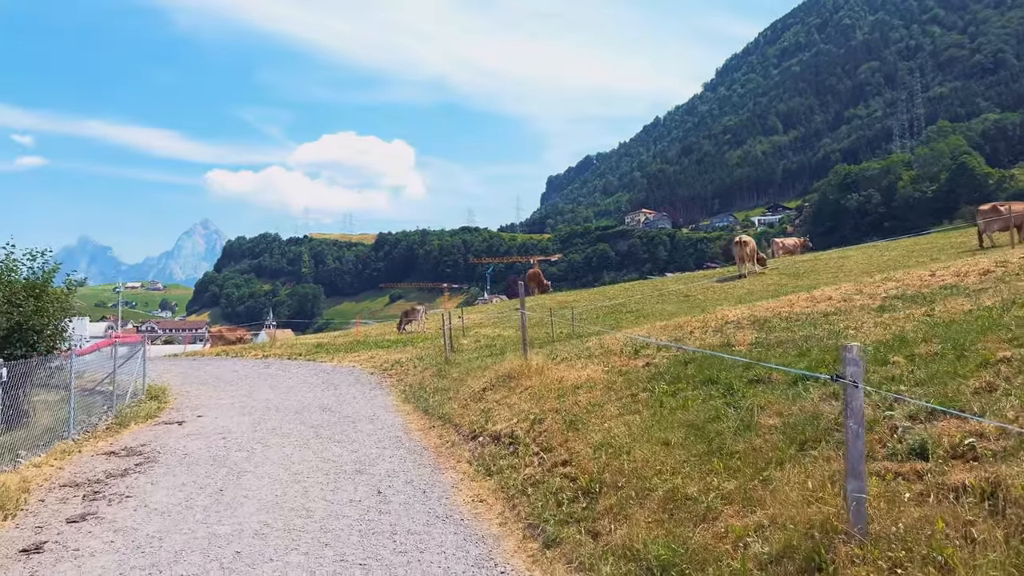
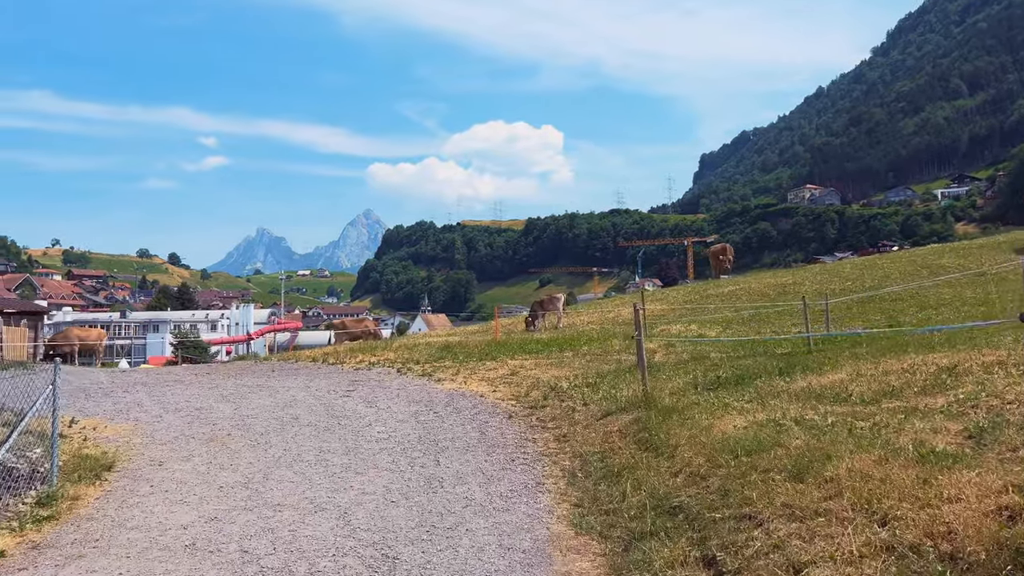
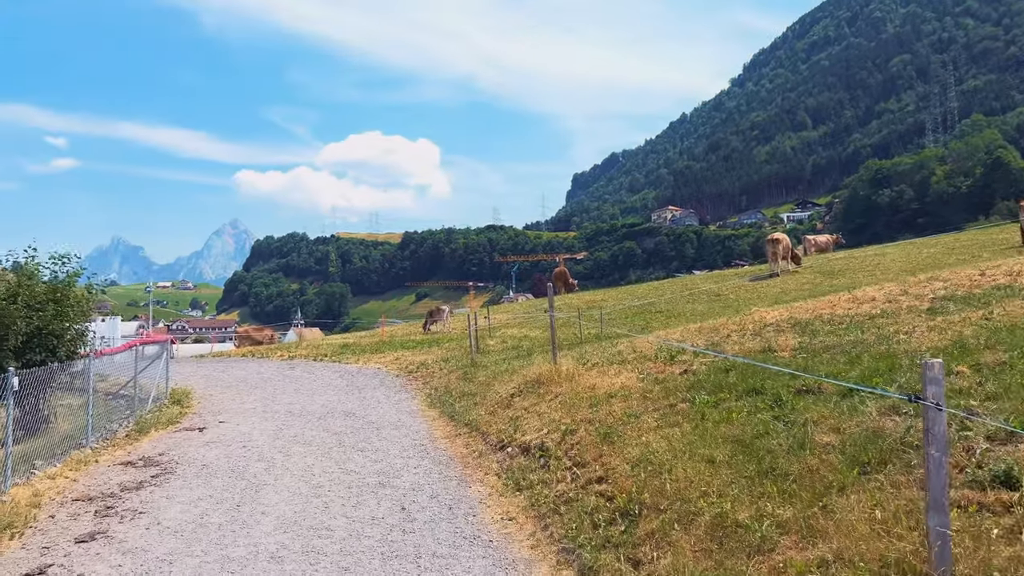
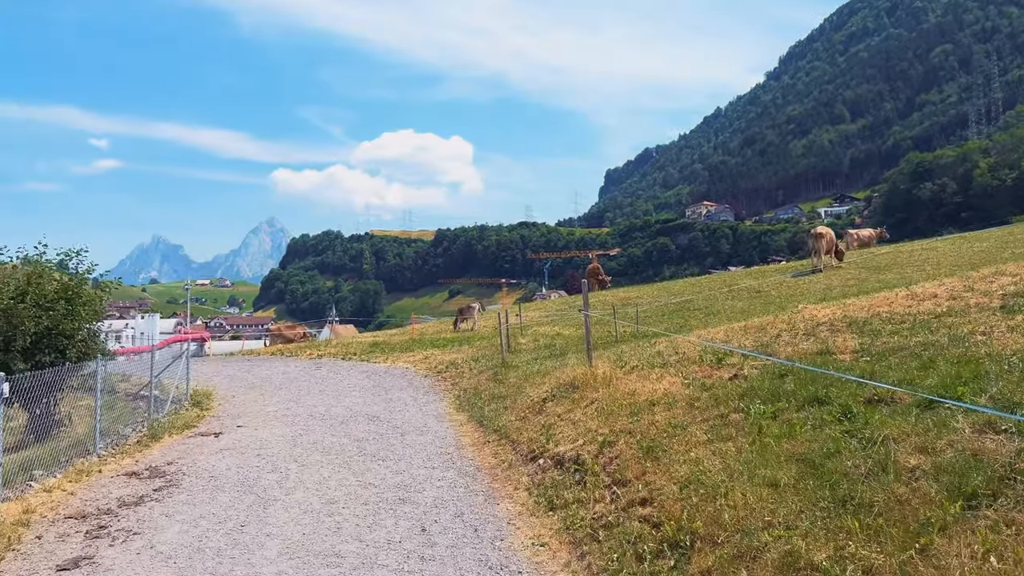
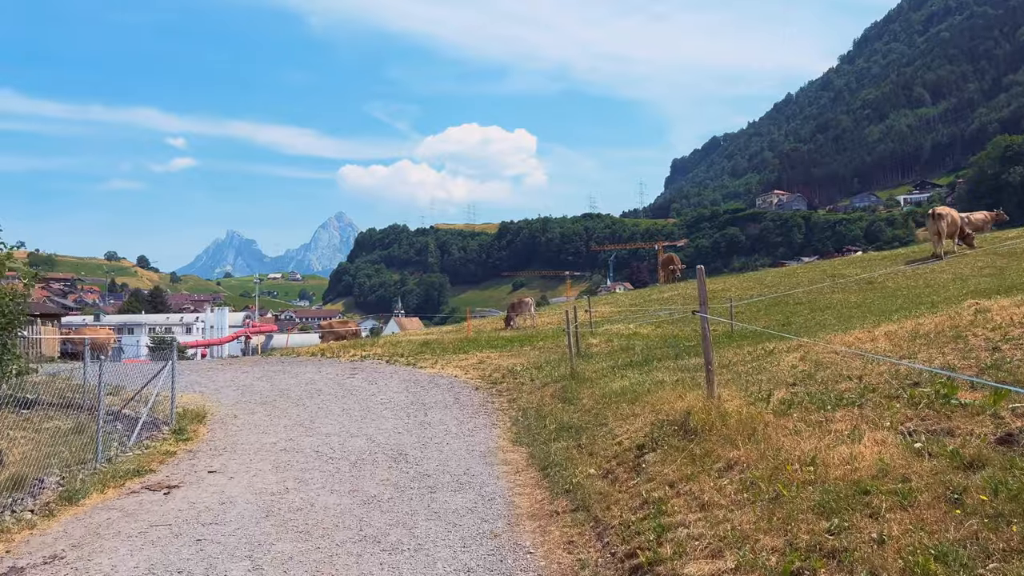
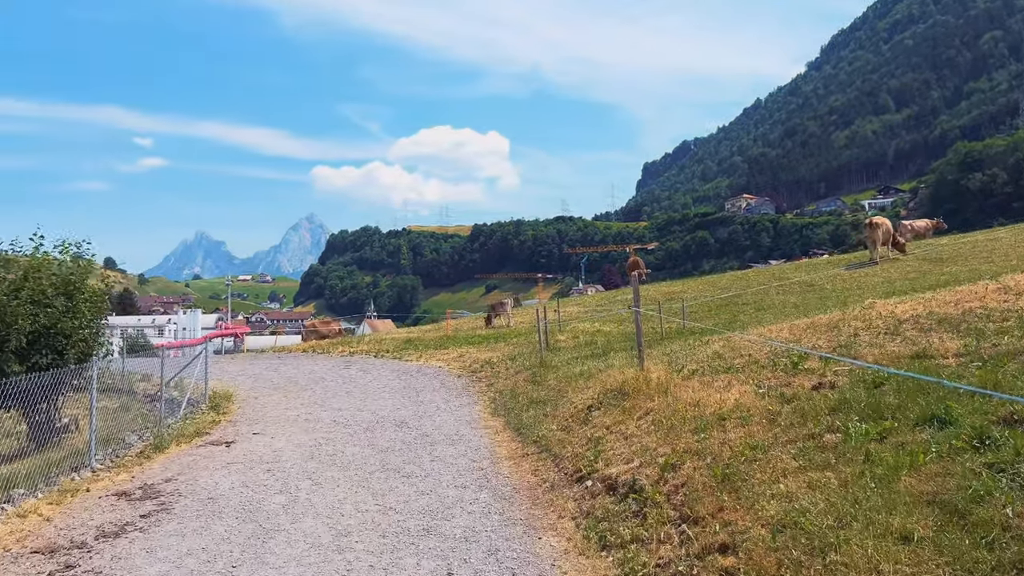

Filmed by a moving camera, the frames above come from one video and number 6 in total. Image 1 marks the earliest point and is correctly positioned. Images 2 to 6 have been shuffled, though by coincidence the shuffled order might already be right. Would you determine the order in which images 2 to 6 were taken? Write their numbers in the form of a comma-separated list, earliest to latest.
3, 4, 6, 5, 2
